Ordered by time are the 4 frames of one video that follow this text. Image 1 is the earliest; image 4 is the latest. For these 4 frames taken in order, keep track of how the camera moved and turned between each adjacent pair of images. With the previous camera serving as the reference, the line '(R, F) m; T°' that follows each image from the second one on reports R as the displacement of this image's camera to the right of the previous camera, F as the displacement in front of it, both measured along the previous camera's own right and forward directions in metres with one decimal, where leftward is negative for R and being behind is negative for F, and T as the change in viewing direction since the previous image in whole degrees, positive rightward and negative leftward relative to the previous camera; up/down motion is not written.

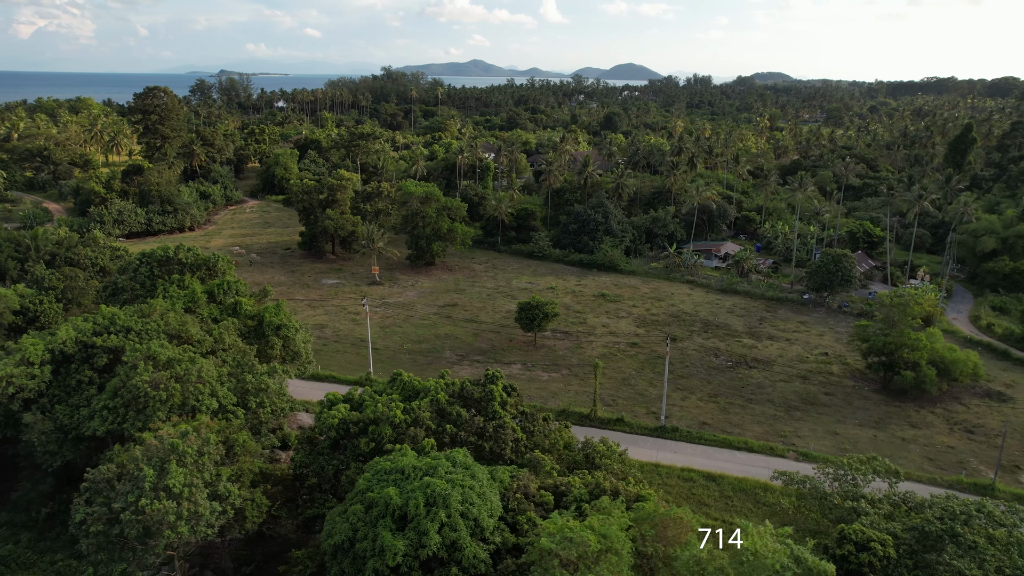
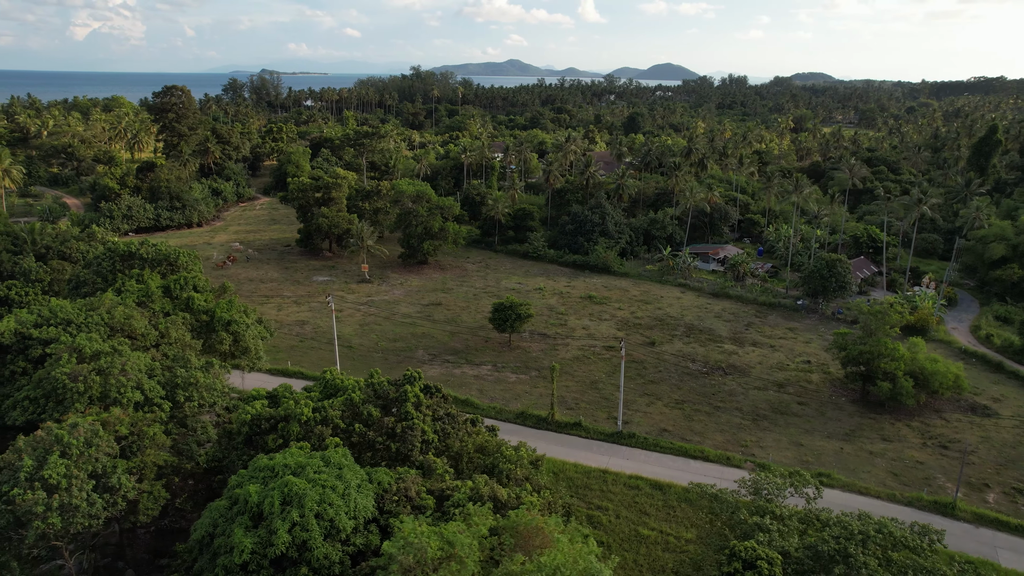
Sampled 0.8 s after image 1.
(+2.9, +0.3) m; -3°
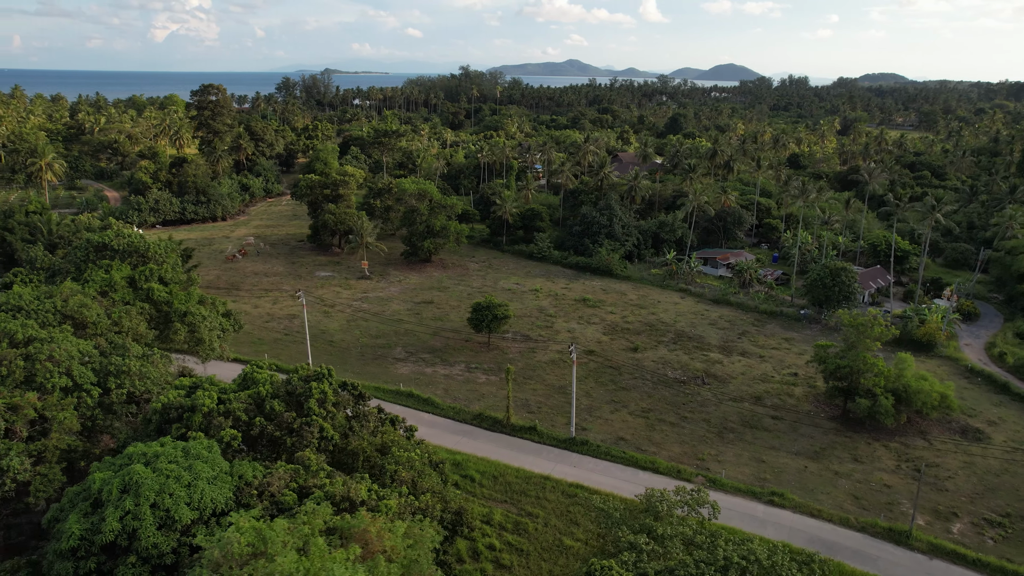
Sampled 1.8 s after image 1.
(+3.6, +0.4) m; -5°
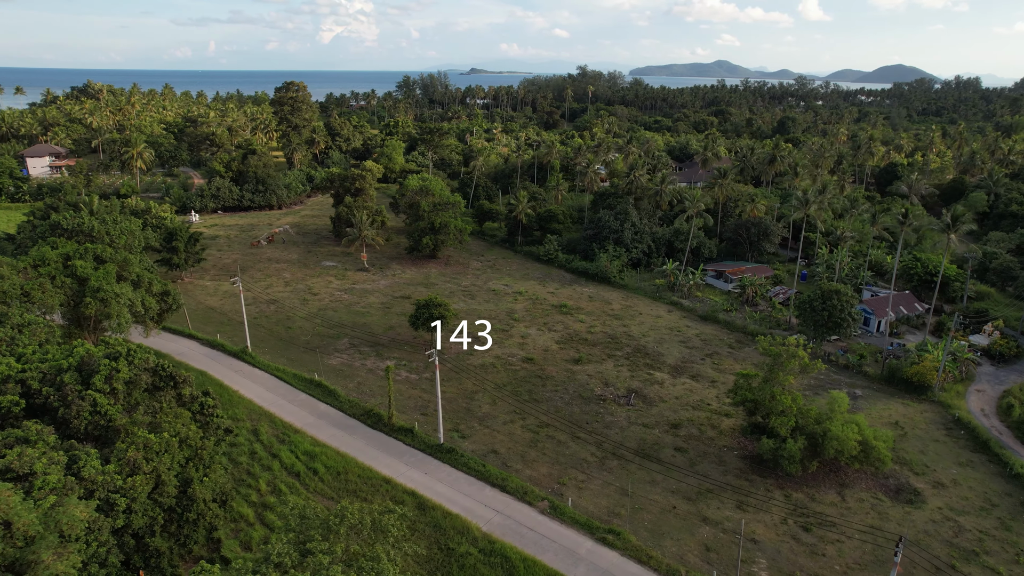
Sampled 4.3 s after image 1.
(+8.9, +1.7) m; -12°
